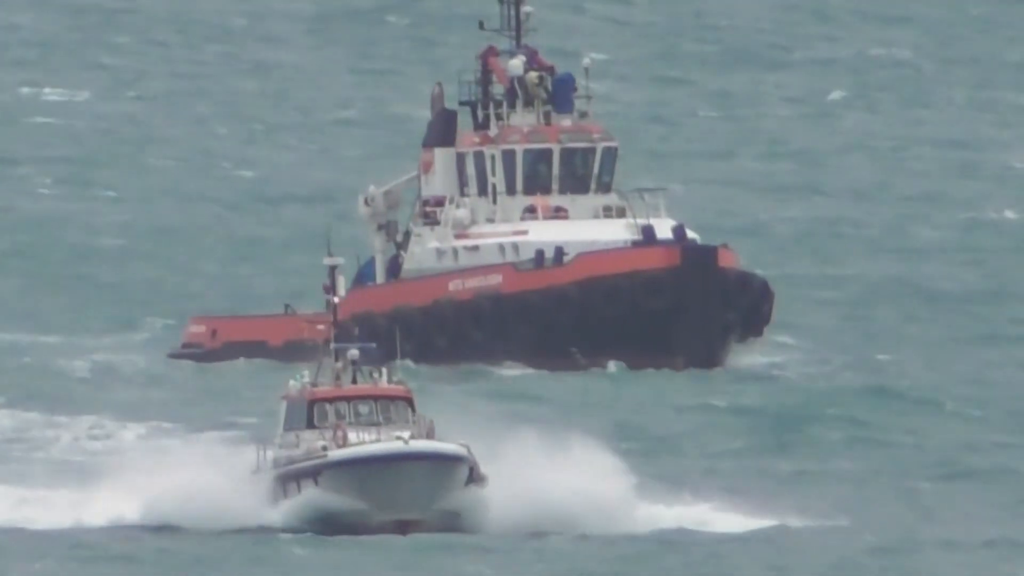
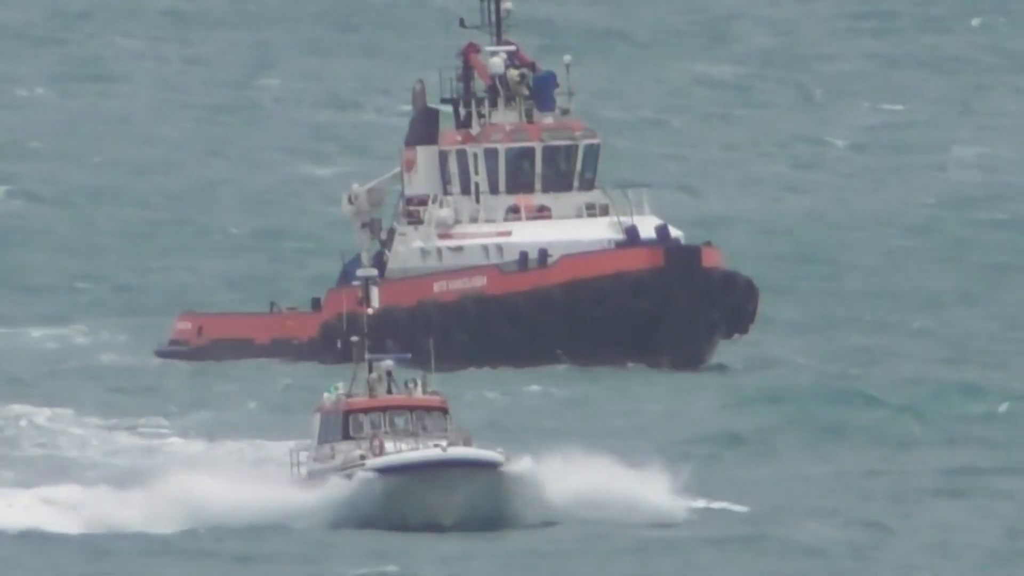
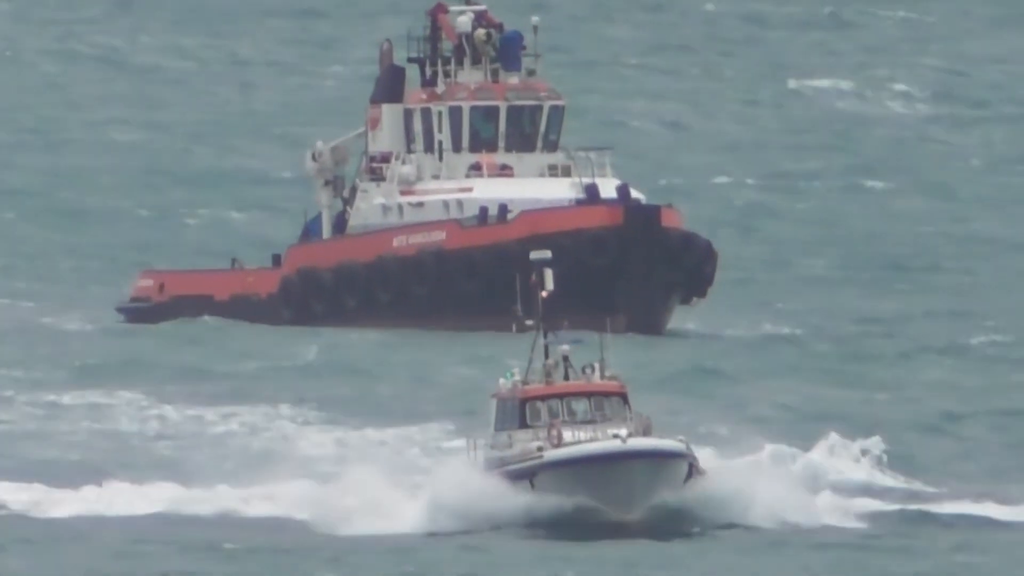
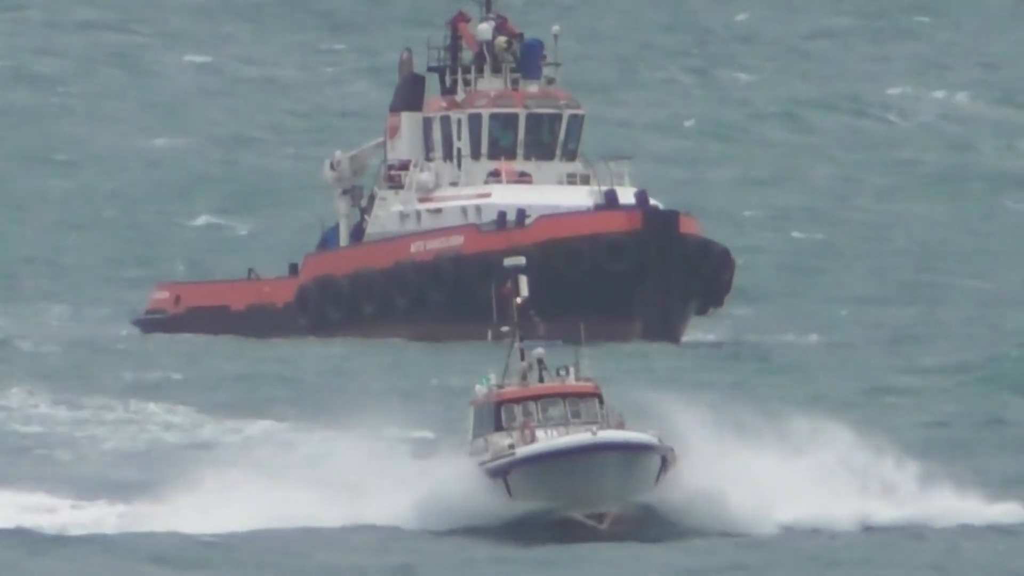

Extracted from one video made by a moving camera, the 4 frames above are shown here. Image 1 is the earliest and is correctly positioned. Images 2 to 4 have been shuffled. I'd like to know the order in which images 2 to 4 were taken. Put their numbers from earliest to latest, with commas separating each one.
2, 4, 3
